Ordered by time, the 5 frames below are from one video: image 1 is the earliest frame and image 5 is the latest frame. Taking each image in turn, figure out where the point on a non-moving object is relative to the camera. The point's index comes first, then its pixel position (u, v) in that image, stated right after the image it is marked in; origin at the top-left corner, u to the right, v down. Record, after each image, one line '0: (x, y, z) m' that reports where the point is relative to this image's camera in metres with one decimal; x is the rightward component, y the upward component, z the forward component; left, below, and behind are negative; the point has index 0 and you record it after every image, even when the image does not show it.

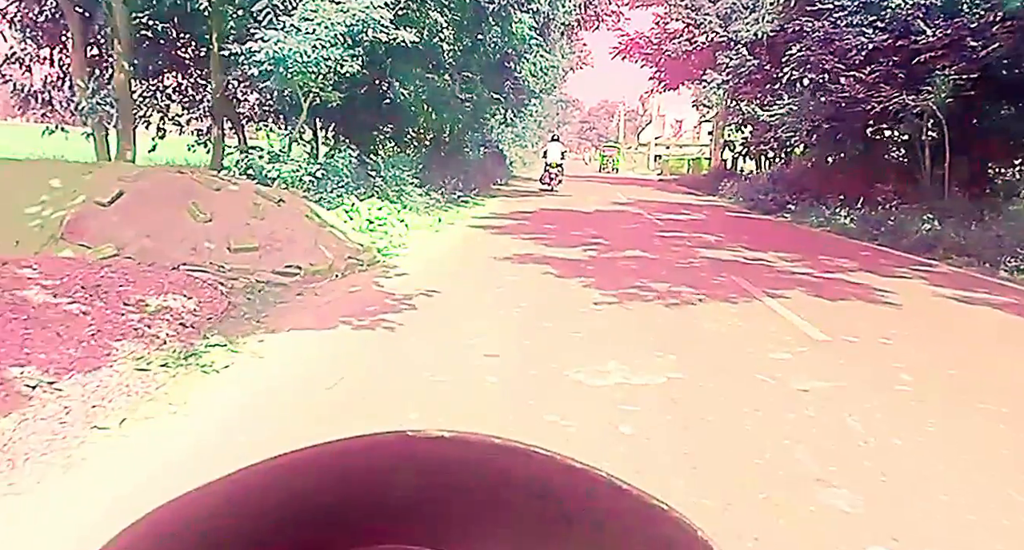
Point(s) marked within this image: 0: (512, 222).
0: (0.0, +0.7, +11.3) m
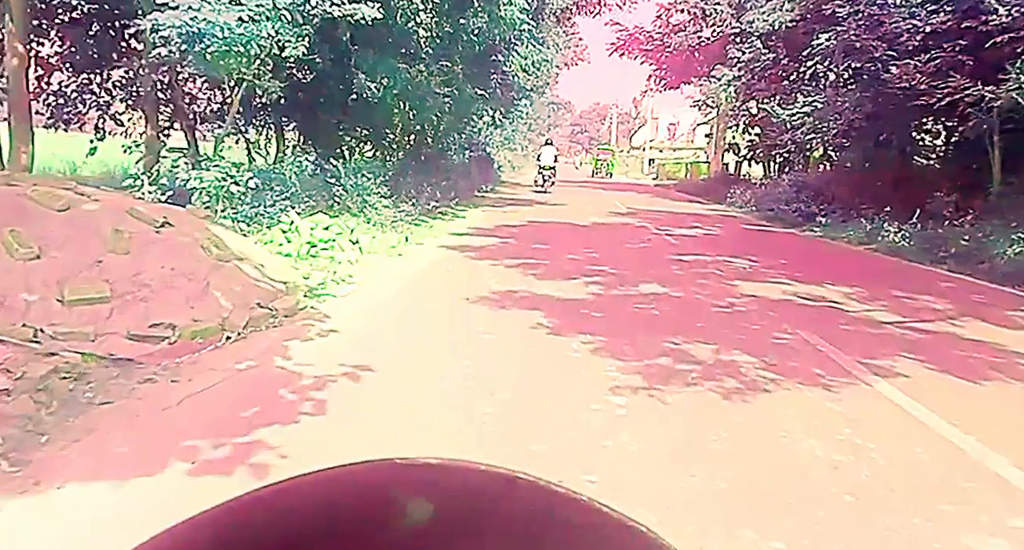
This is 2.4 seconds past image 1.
0: (-0.2, +0.4, +9.3) m
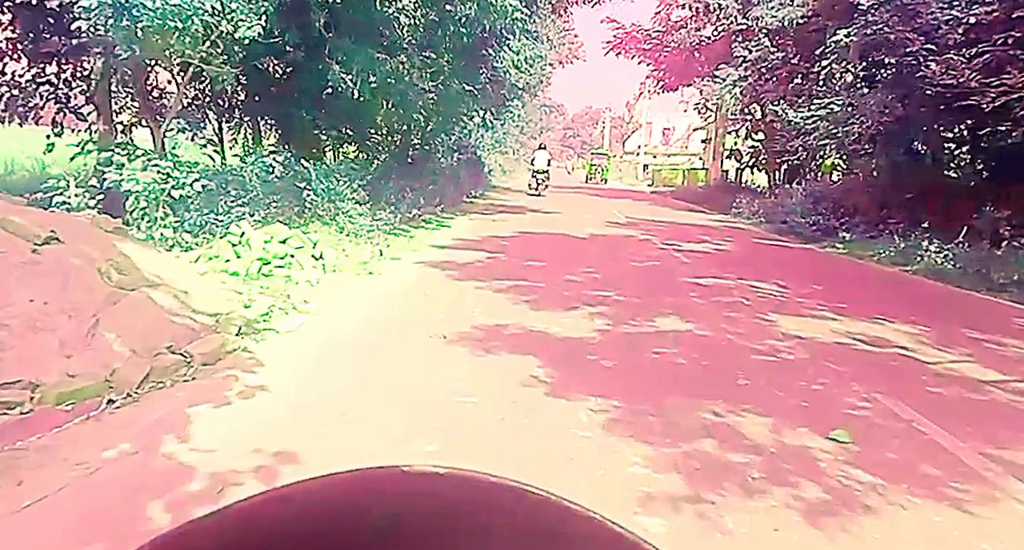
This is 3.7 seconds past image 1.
0: (-0.3, +0.2, +8.1) m
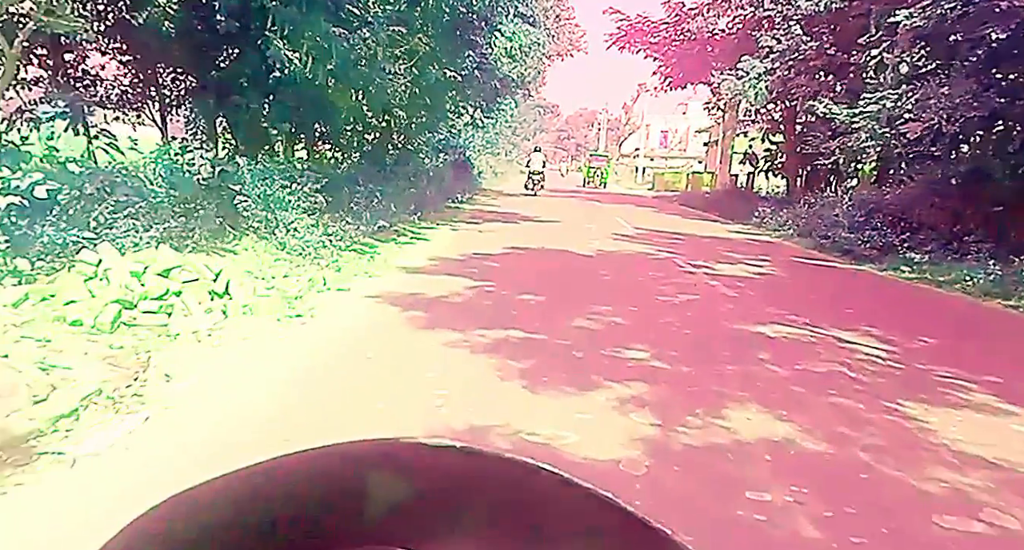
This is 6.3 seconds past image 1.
0: (-0.3, -0.1, +6.0) m
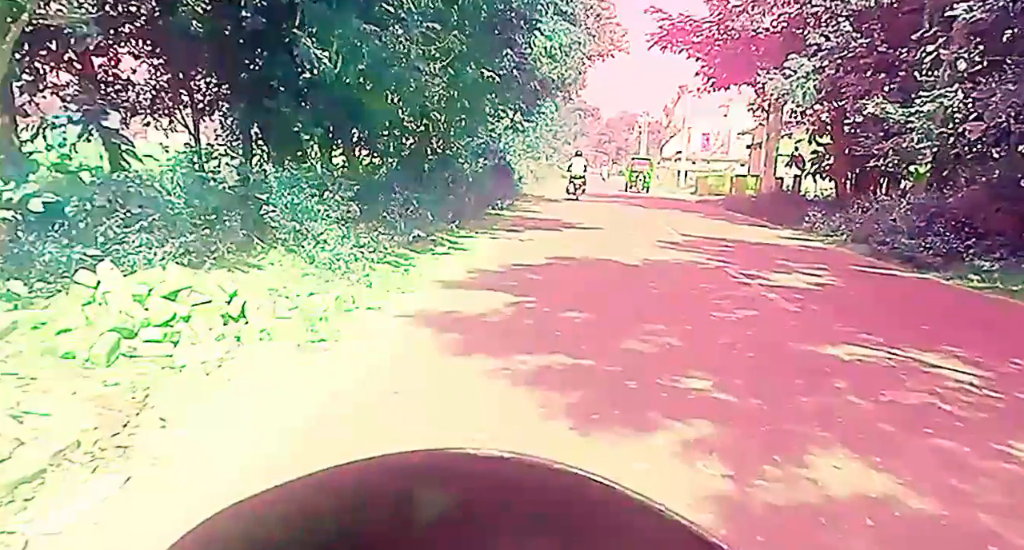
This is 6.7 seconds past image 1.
0: (-0.1, -0.2, +5.6) m
